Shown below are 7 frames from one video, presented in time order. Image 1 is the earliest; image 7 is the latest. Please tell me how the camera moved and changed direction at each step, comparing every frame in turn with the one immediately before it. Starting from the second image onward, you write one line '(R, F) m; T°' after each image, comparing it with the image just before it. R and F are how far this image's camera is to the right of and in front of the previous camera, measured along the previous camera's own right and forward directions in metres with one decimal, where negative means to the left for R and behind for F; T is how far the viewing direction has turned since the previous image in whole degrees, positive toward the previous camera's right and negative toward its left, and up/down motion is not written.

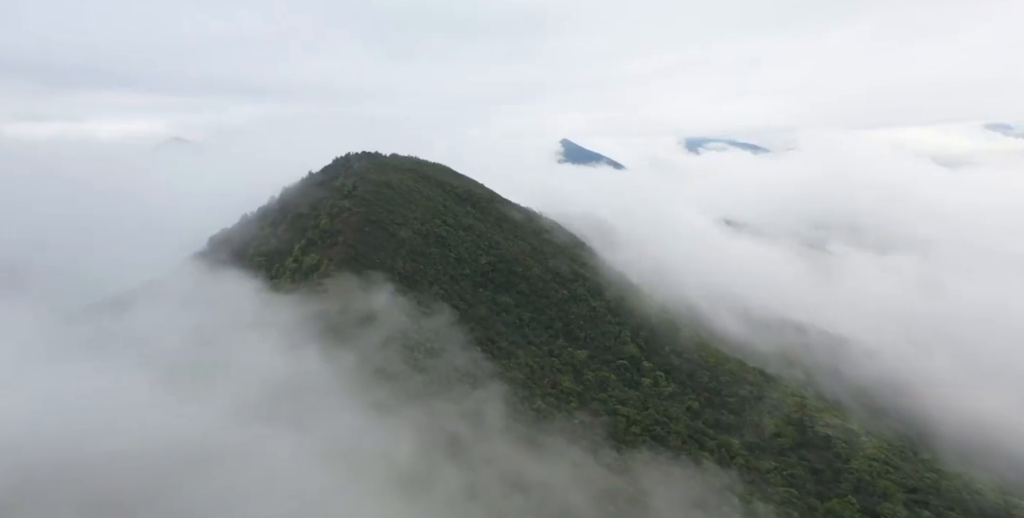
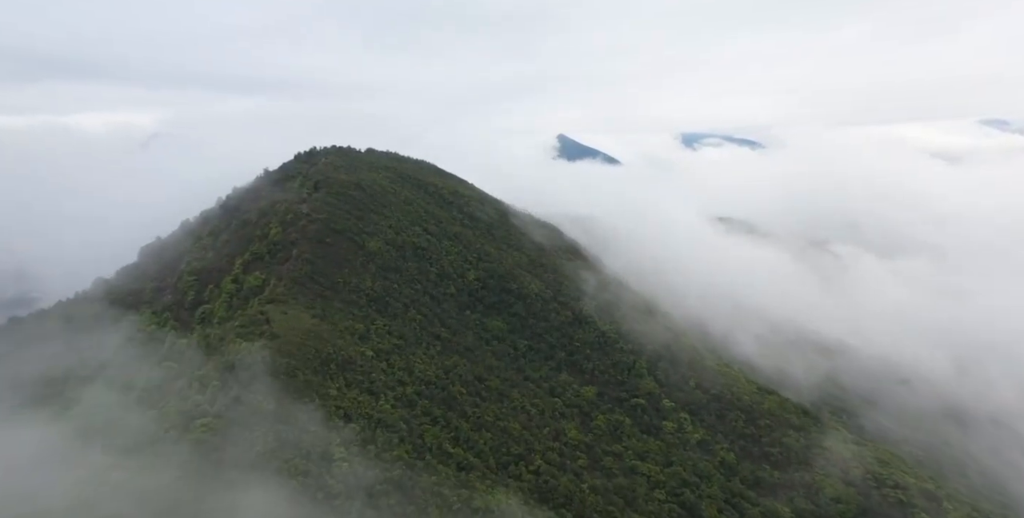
(+0.4, +11.6) m; 0°
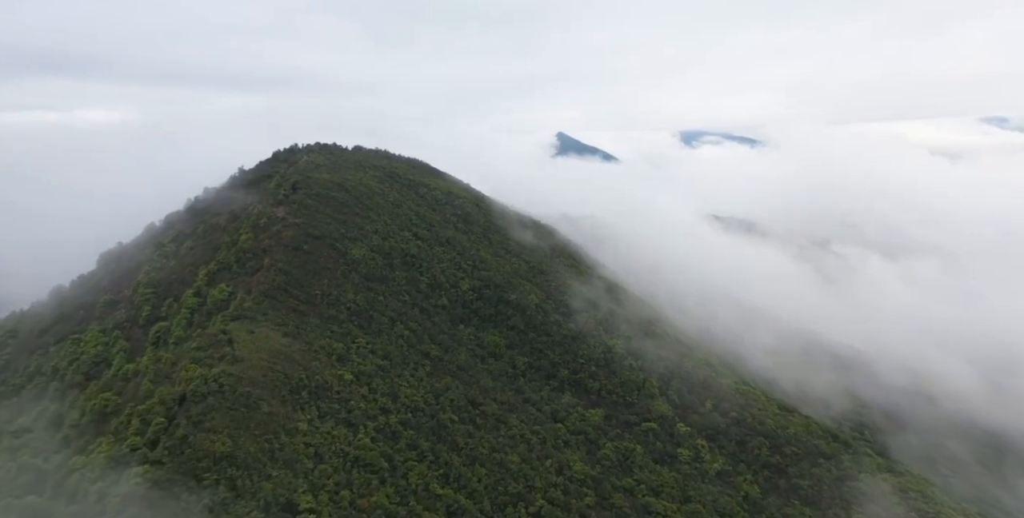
(+0.1, +5.4) m; 0°
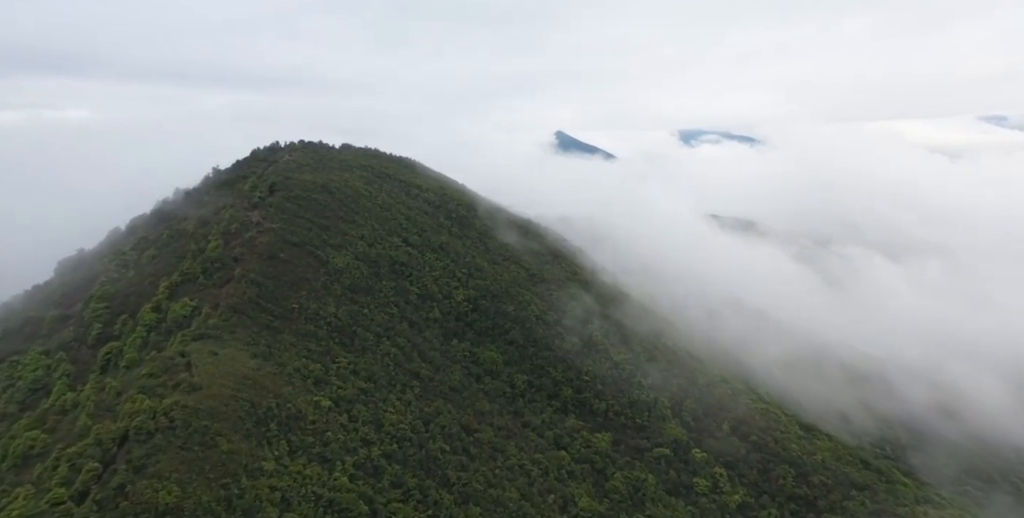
(+0.1, +4.6) m; 0°
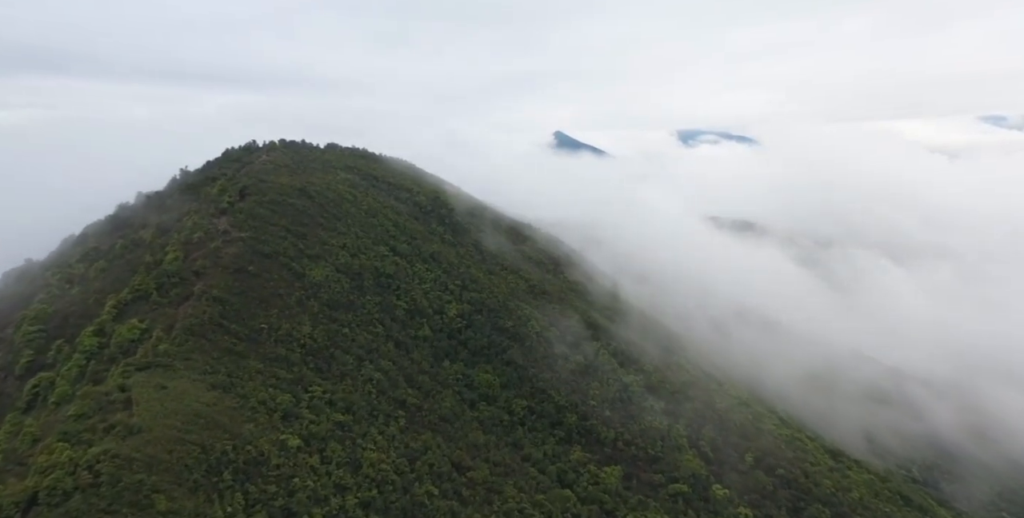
(+0.1, +4.9) m; 0°
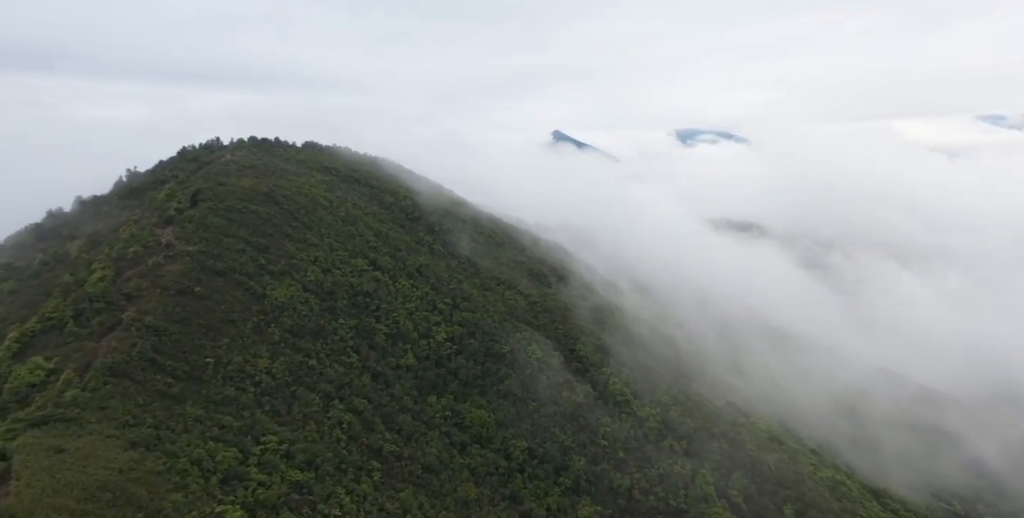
(+0.1, +6.3) m; 0°
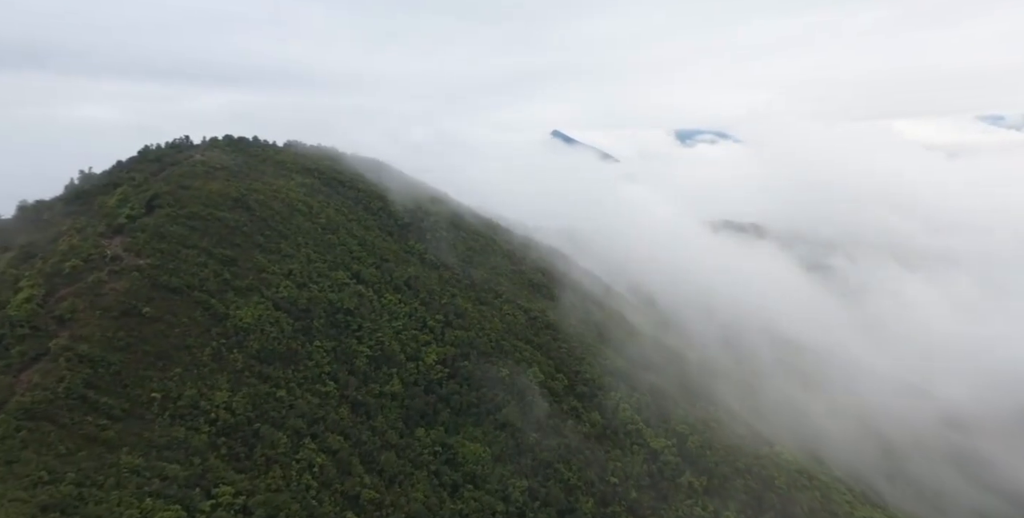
(0.0, +4.4) m; 0°
